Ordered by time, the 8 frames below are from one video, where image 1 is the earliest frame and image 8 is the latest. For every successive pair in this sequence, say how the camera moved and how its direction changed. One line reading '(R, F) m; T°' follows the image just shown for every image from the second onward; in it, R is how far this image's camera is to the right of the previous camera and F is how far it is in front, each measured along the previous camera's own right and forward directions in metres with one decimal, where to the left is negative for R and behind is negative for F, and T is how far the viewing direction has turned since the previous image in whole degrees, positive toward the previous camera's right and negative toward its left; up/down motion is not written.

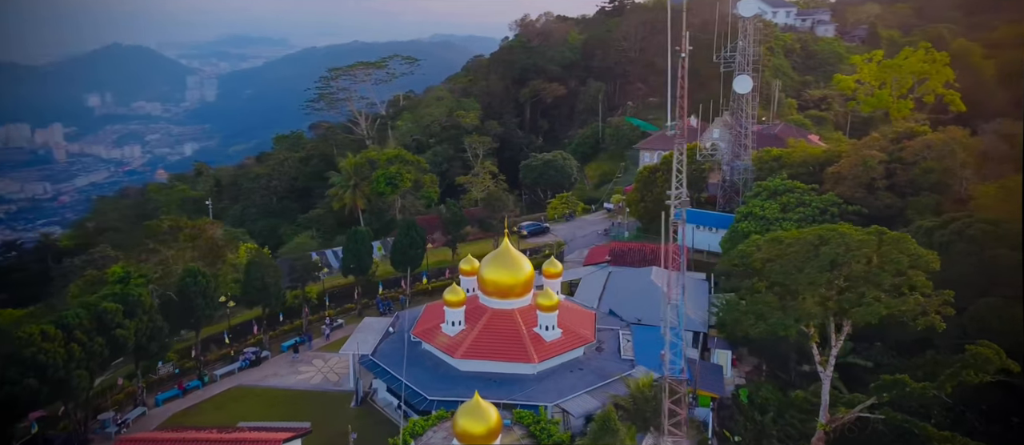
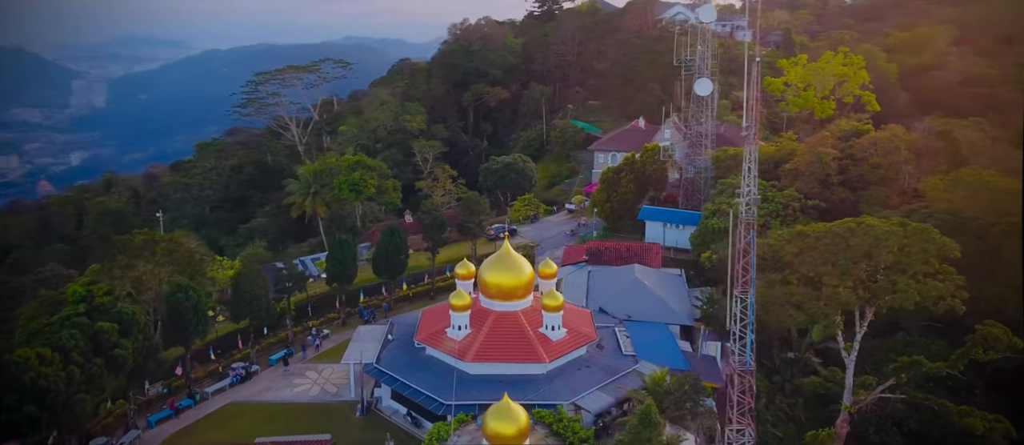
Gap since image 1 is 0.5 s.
(-1.5, 0.0) m; +6°
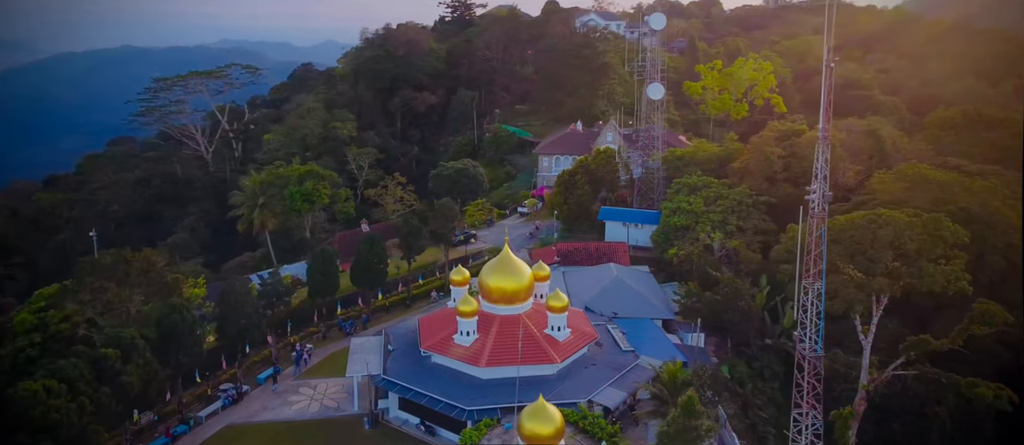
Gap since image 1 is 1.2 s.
(-1.9, 0.0) m; +7°
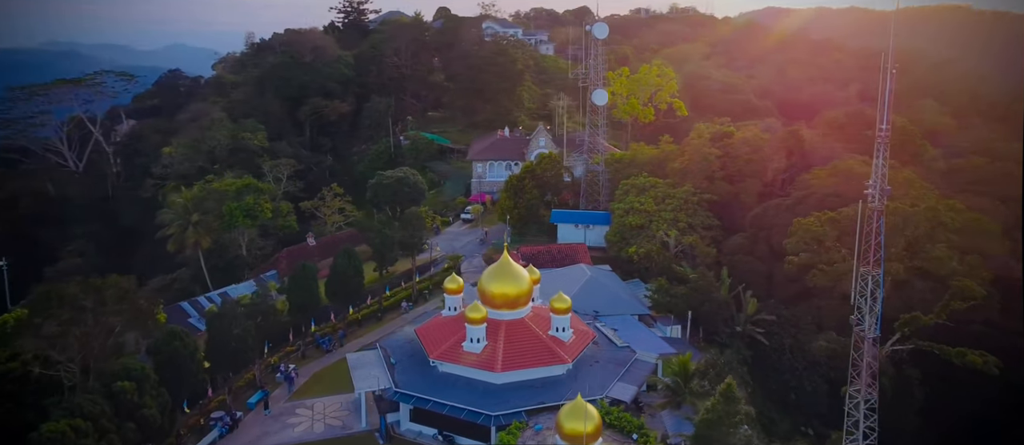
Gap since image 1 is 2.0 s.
(-2.3, 0.0) m; +9°
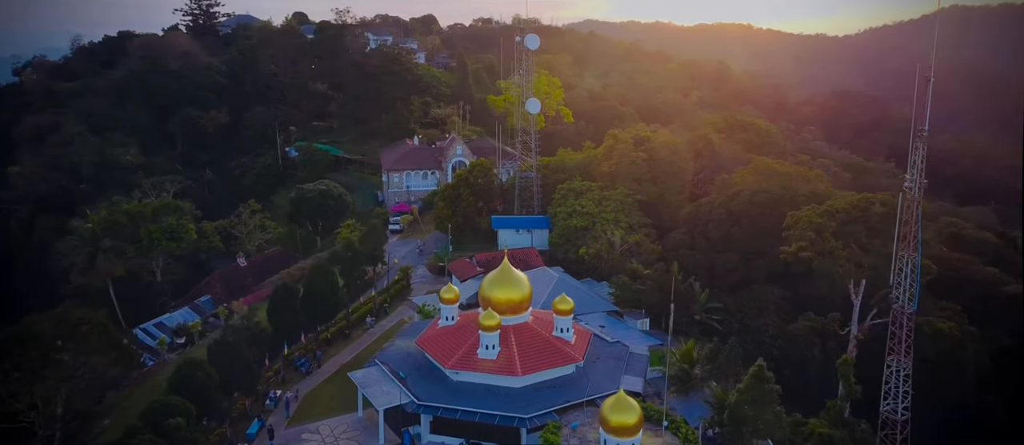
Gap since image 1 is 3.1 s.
(-3.0, 0.0) m; +11°
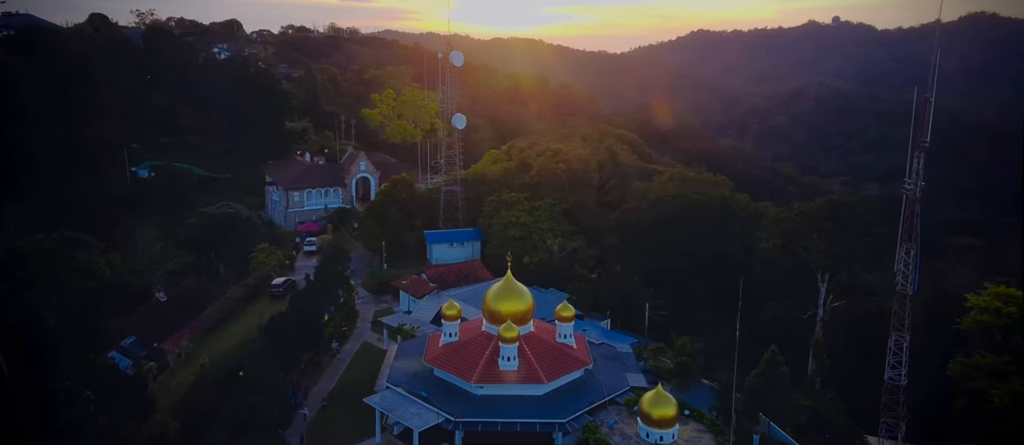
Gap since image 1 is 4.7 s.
(-3.7, -0.1) m; +13°
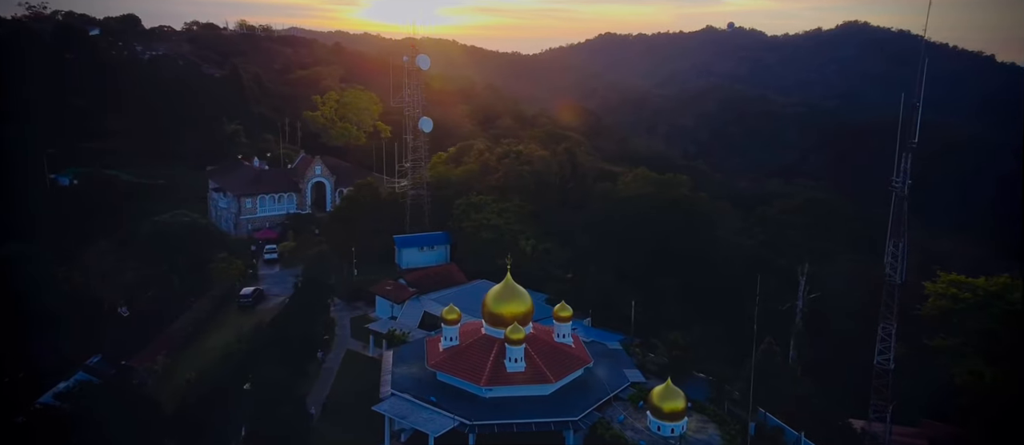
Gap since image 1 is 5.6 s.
(-1.6, -0.2) m; +6°
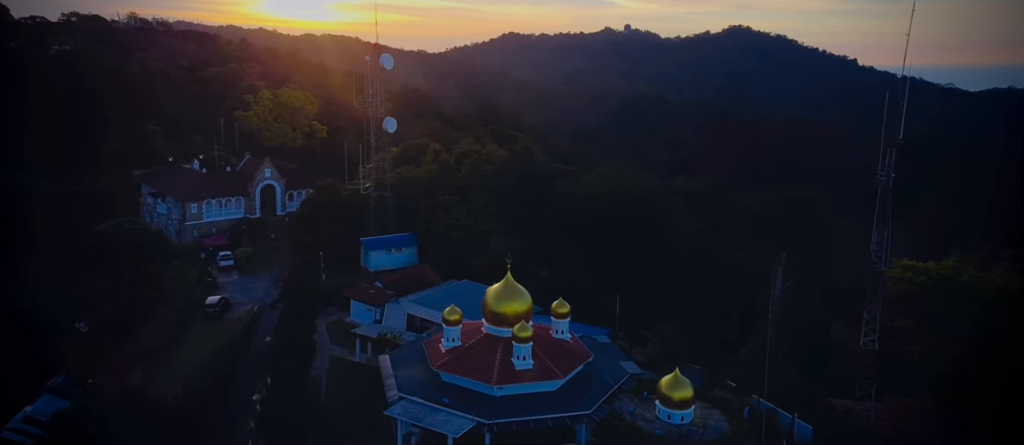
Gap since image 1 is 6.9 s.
(-1.8, -0.1) m; +6°
